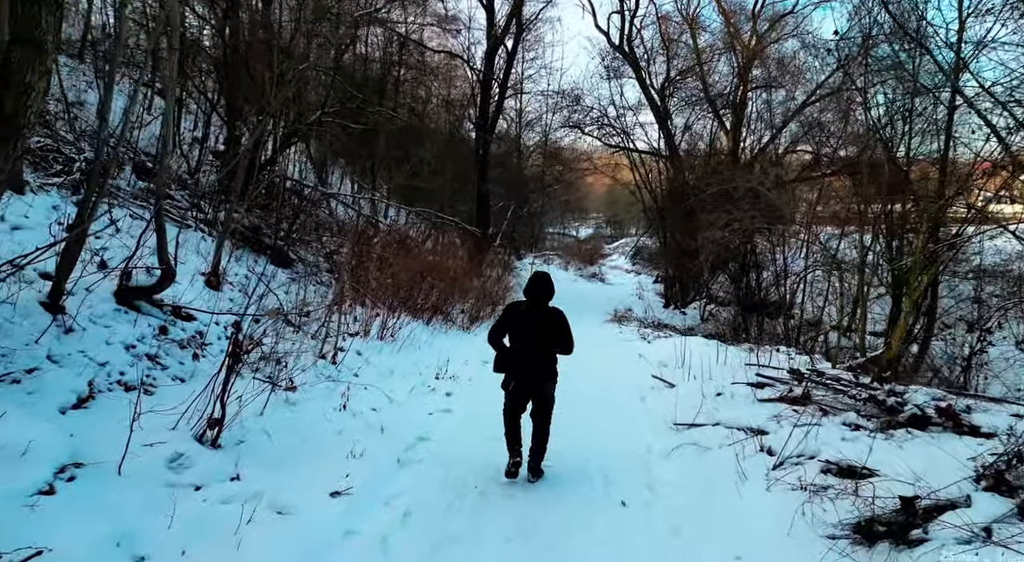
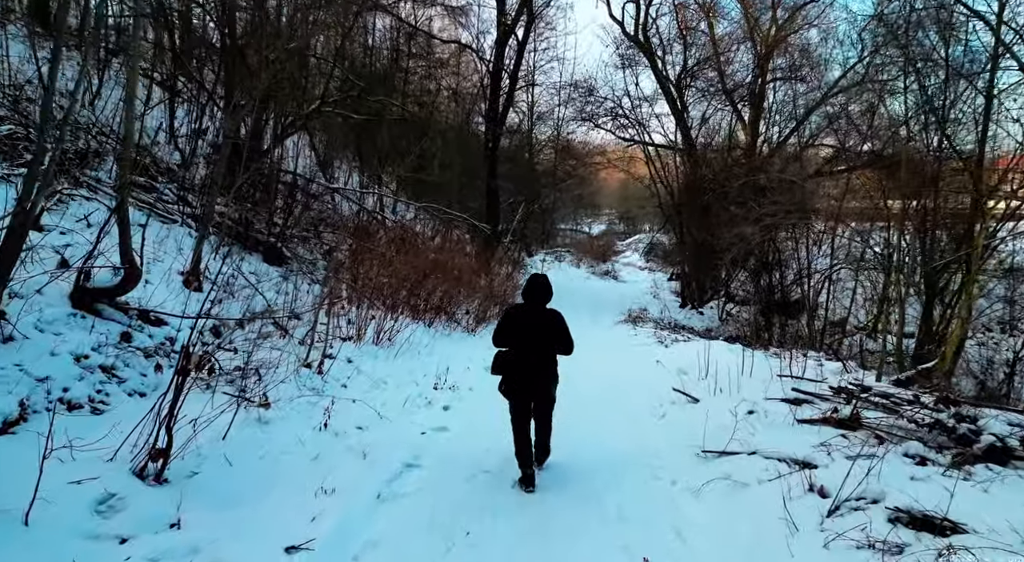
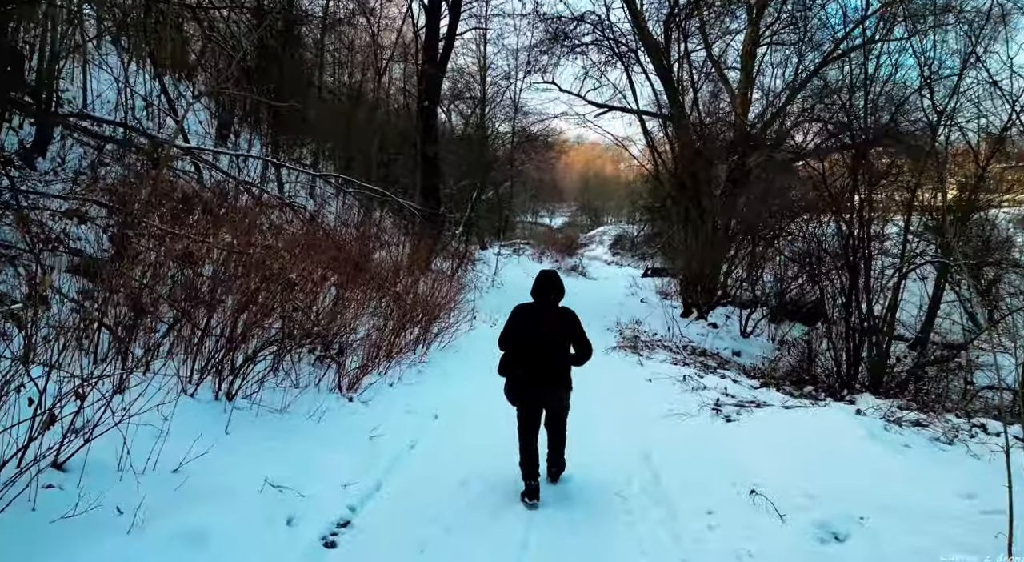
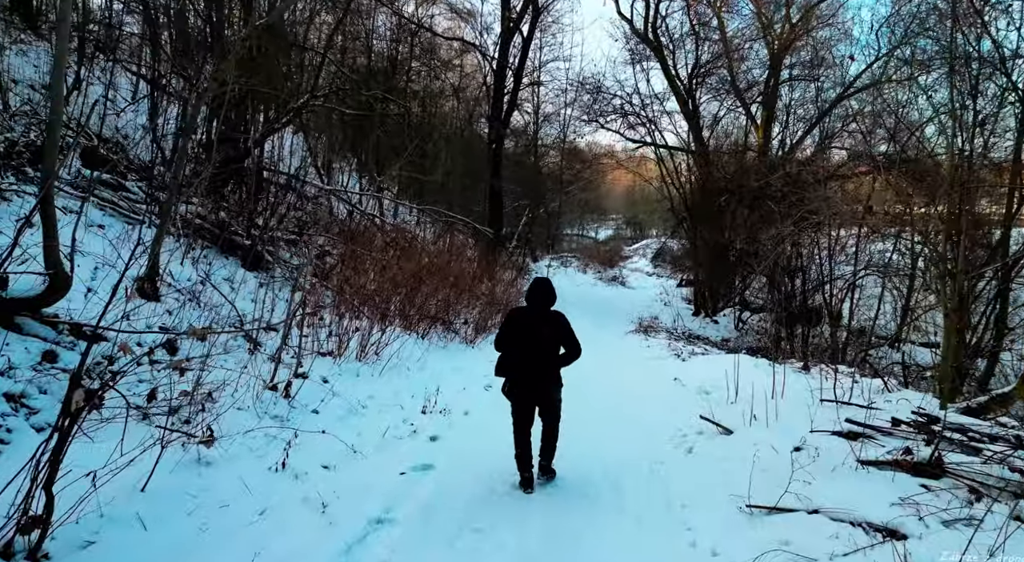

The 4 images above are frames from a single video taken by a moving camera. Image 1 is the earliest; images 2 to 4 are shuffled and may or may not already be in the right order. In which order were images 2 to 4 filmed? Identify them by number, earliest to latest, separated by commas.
2, 4, 3
